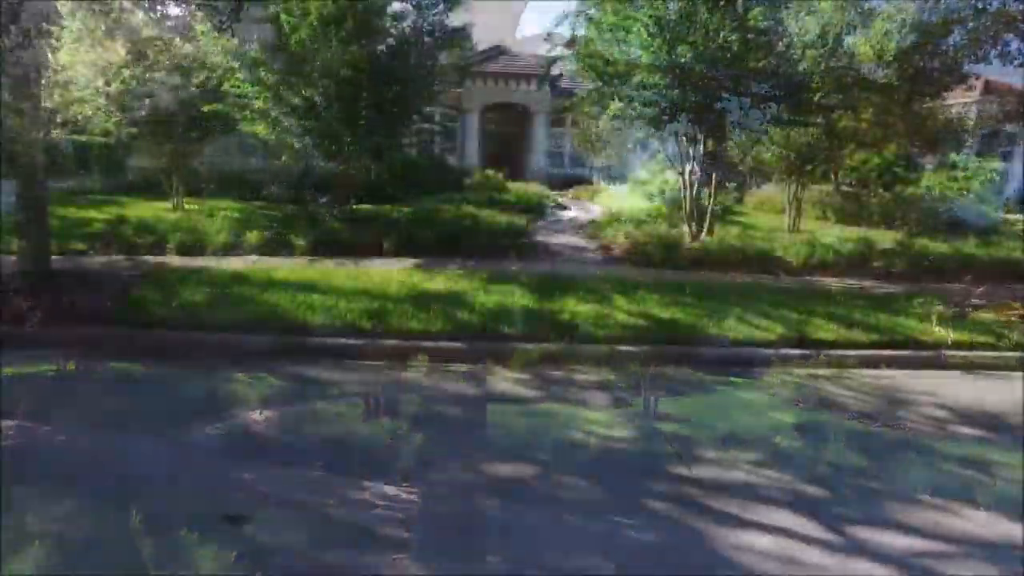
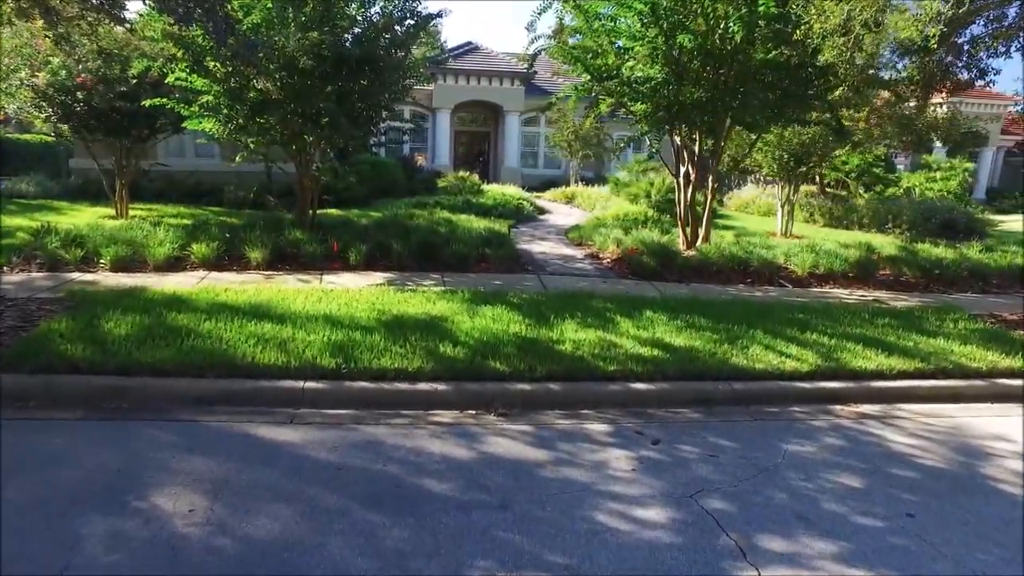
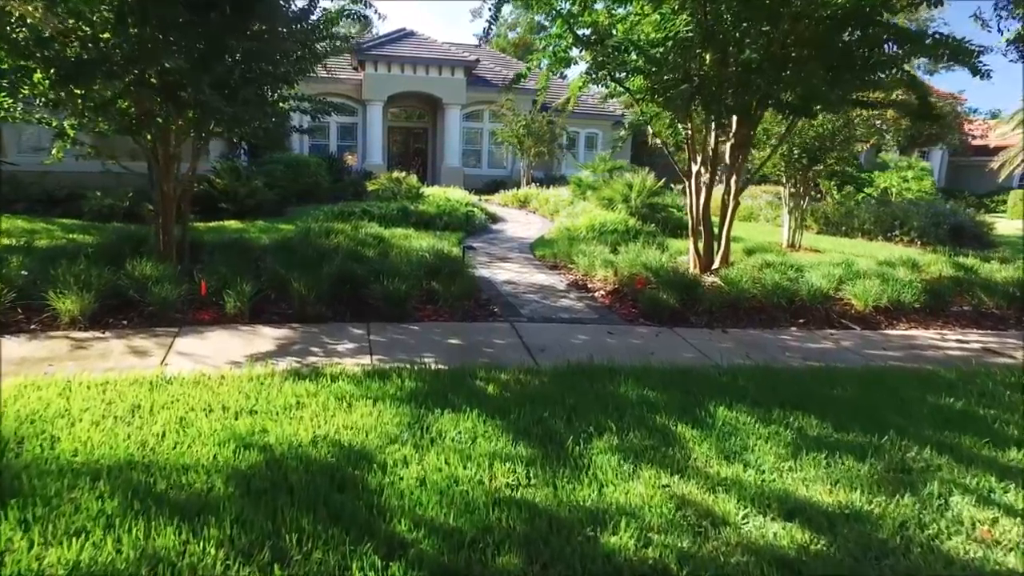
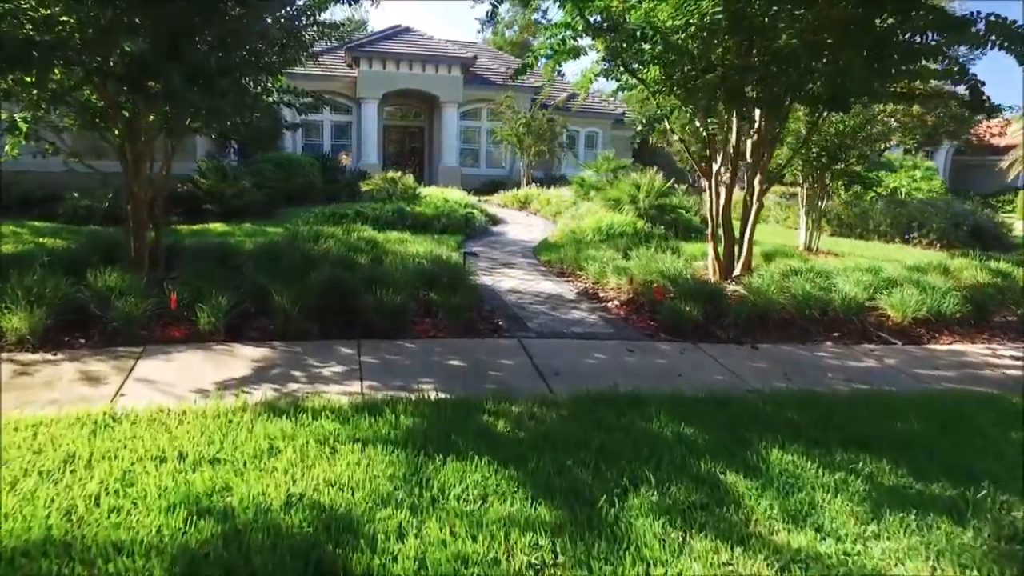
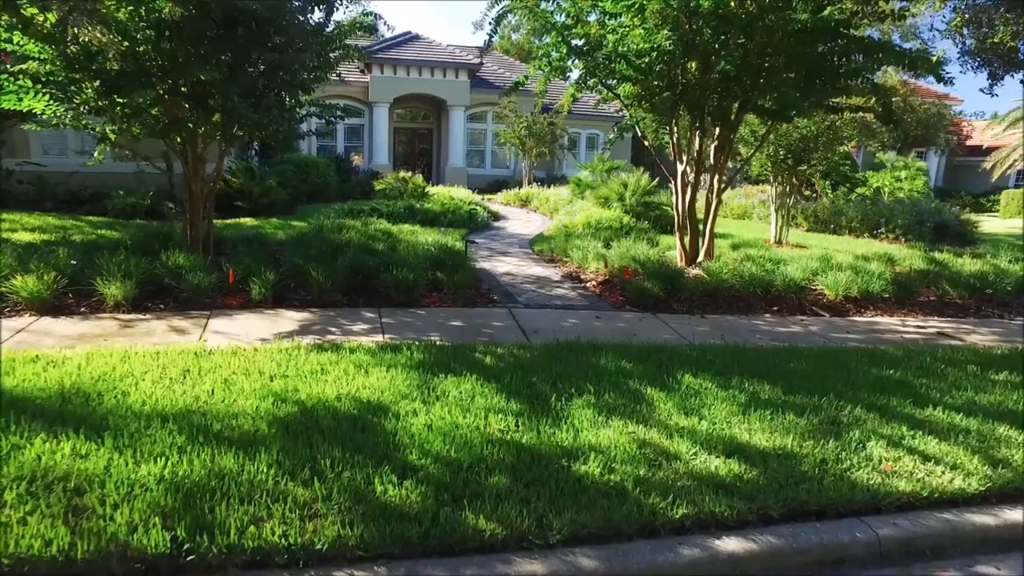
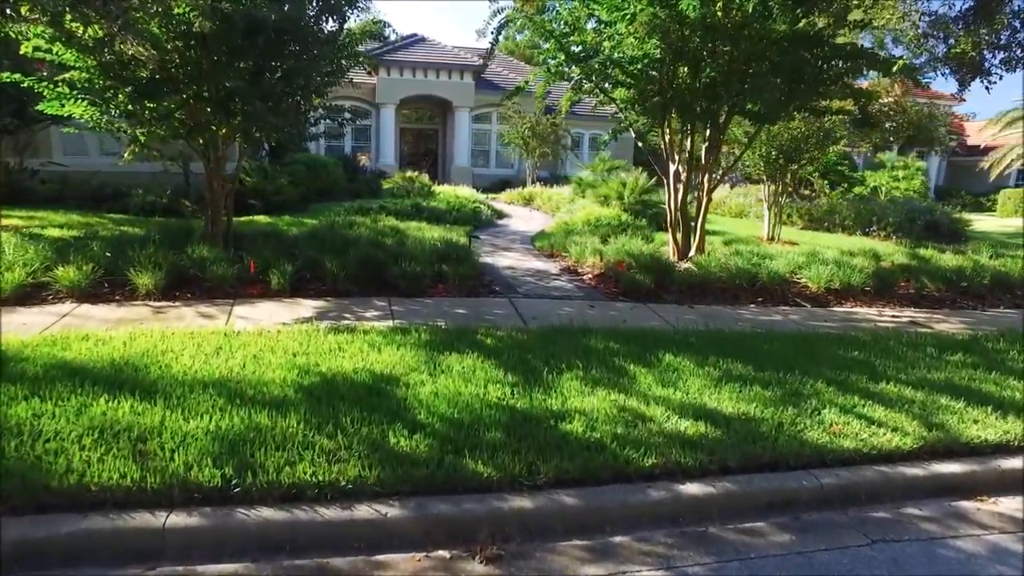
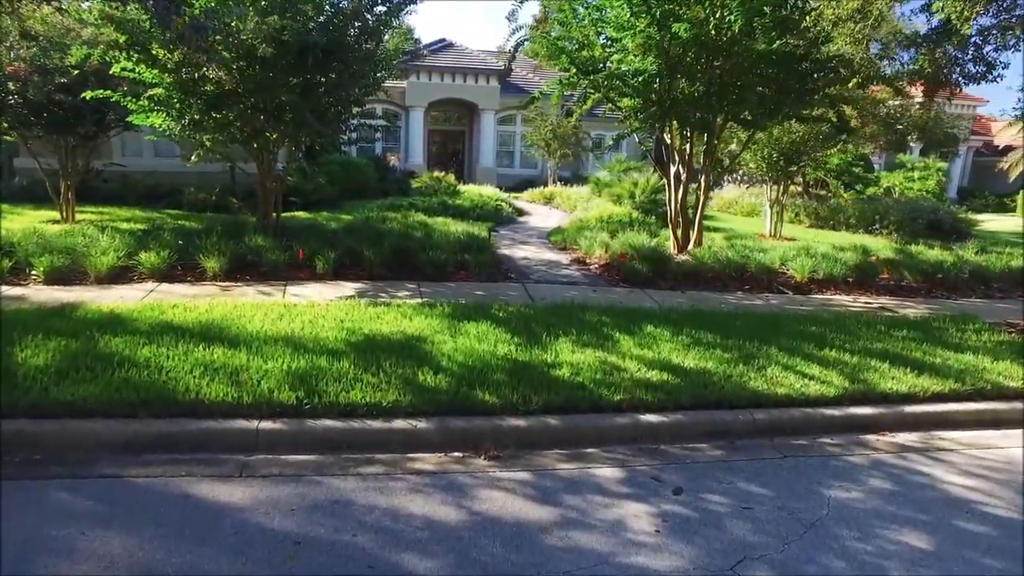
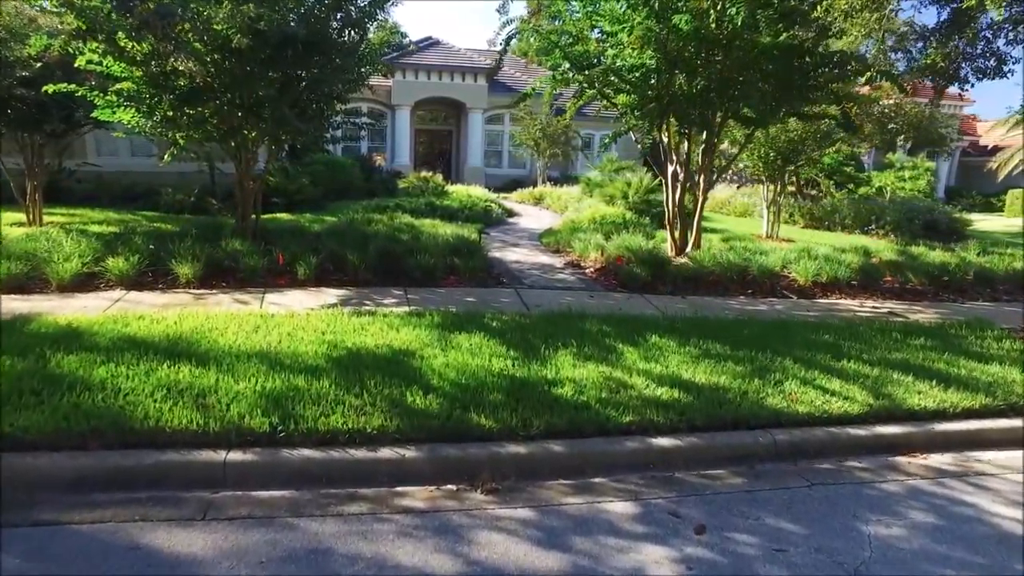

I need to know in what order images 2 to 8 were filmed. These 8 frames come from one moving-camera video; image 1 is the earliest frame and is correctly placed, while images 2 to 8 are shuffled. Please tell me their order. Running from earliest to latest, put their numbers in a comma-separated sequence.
2, 7, 8, 6, 5, 3, 4
